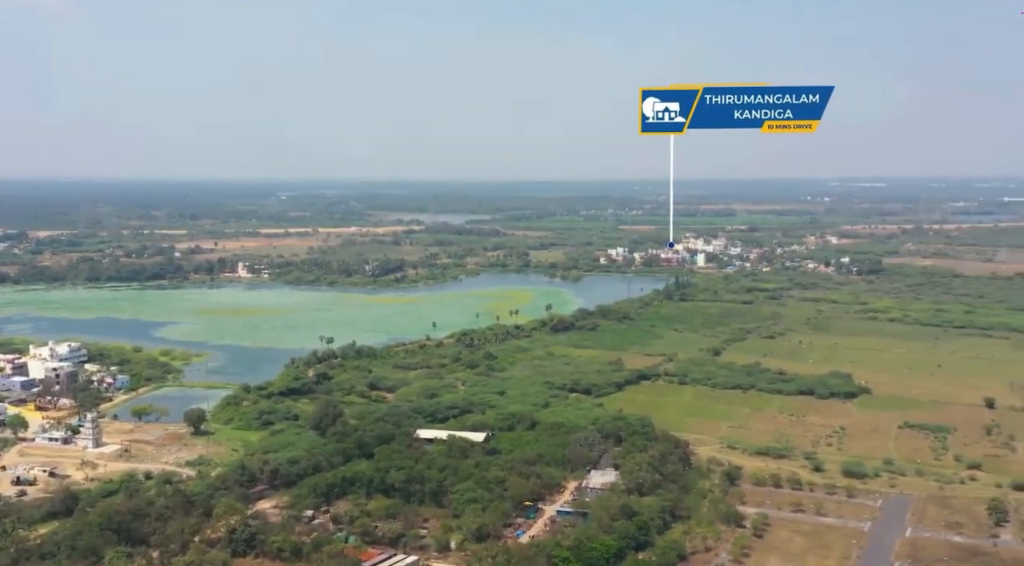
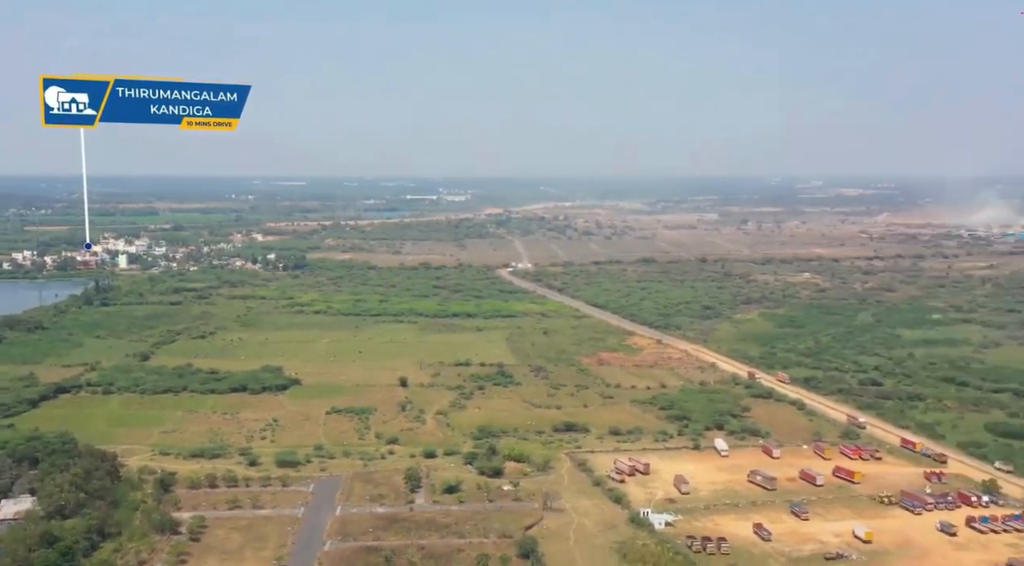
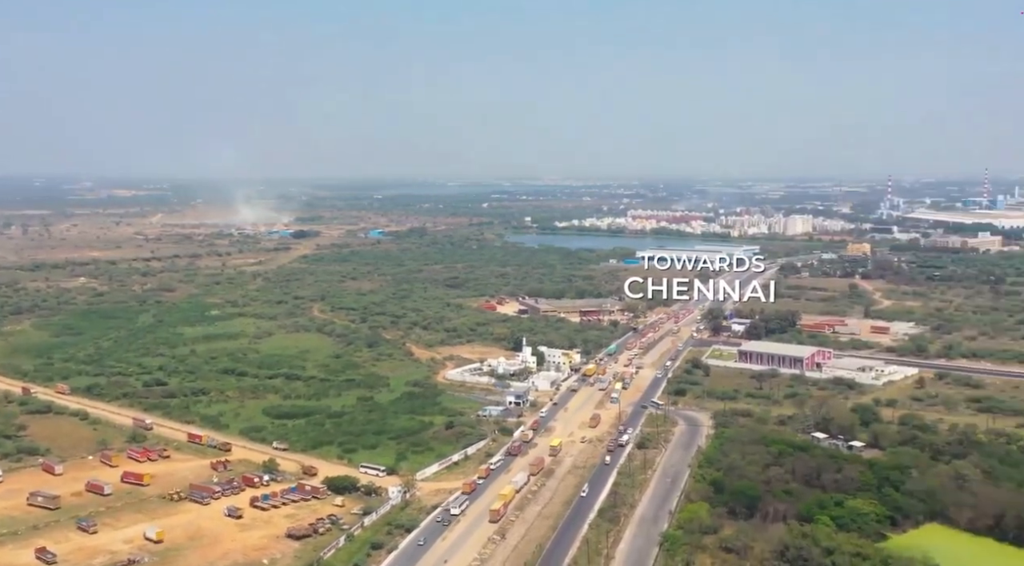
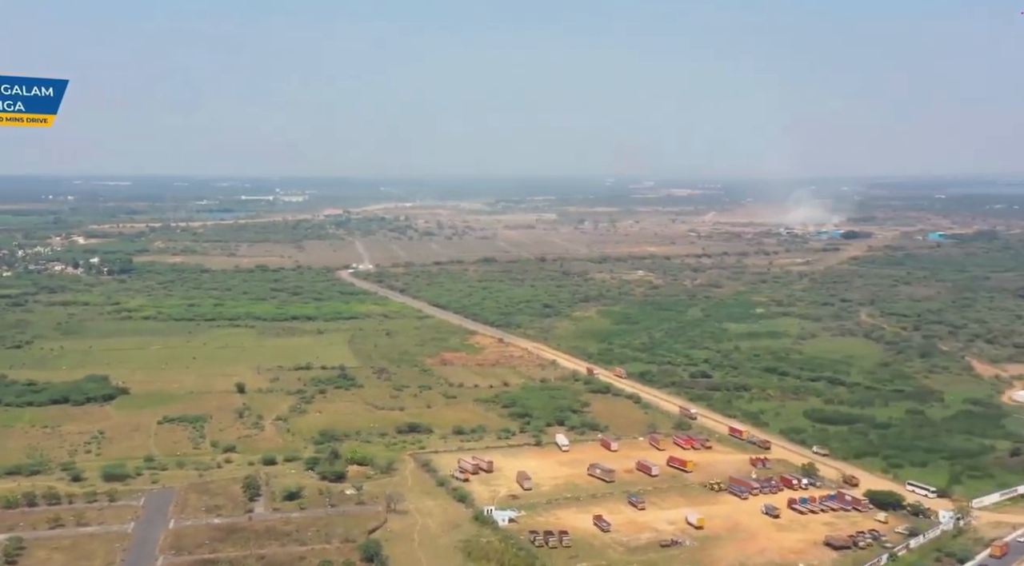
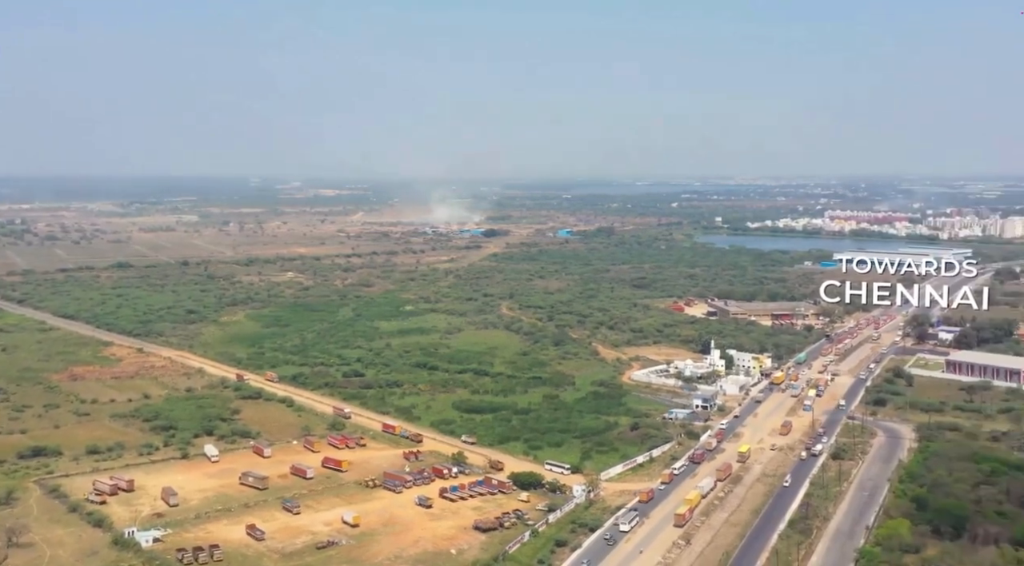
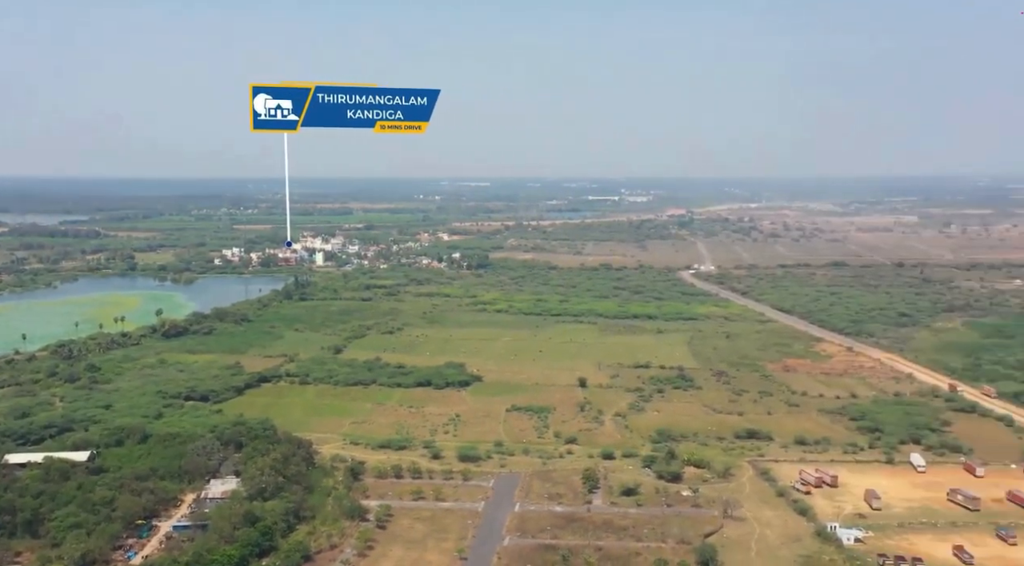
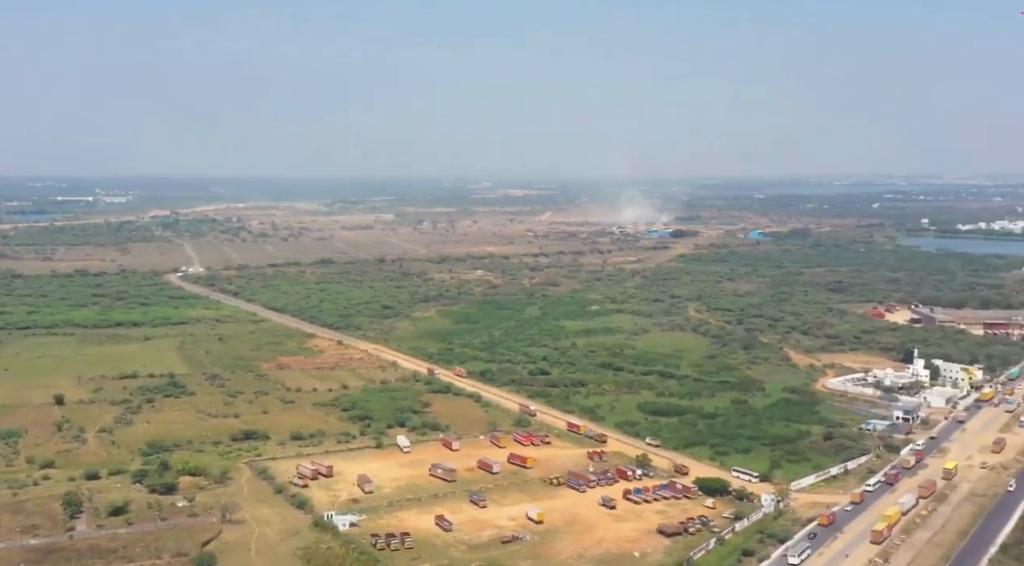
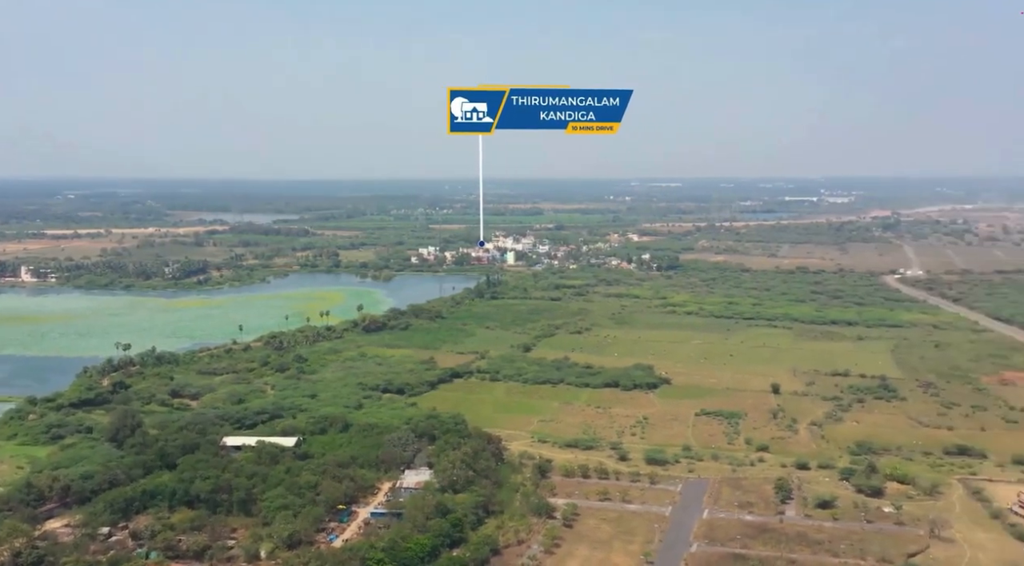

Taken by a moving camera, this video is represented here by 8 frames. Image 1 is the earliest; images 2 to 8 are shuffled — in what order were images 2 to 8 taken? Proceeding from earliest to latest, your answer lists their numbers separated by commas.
8, 6, 2, 4, 7, 5, 3
